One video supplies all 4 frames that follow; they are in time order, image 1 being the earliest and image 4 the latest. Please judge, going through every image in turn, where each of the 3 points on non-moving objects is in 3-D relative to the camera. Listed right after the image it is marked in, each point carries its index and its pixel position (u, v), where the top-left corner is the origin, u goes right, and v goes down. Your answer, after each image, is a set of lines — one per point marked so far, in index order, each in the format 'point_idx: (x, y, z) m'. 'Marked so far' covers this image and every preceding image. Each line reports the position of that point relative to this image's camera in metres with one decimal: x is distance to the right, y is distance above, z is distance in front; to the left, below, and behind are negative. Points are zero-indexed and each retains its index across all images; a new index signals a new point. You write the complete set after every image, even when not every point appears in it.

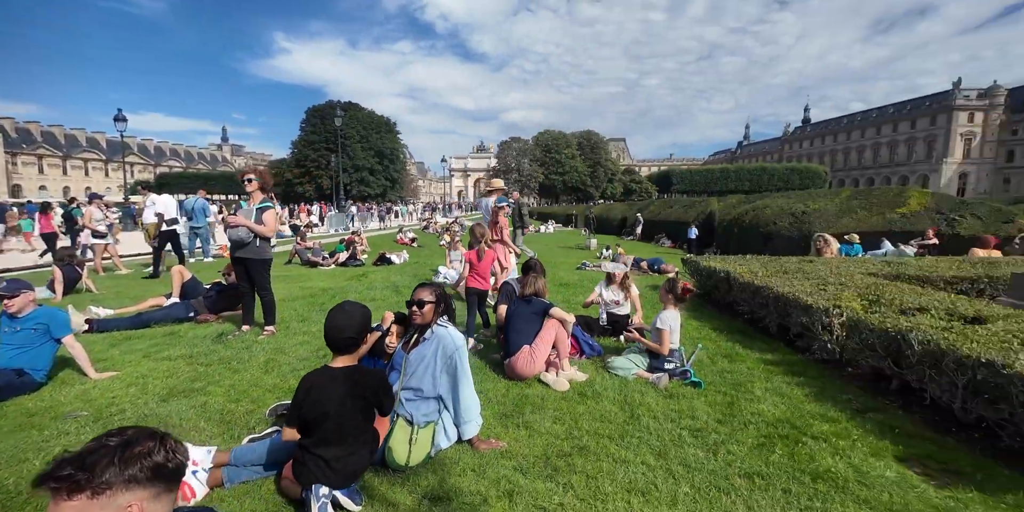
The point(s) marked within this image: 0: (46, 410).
0: (-3.9, -1.3, +3.9) m
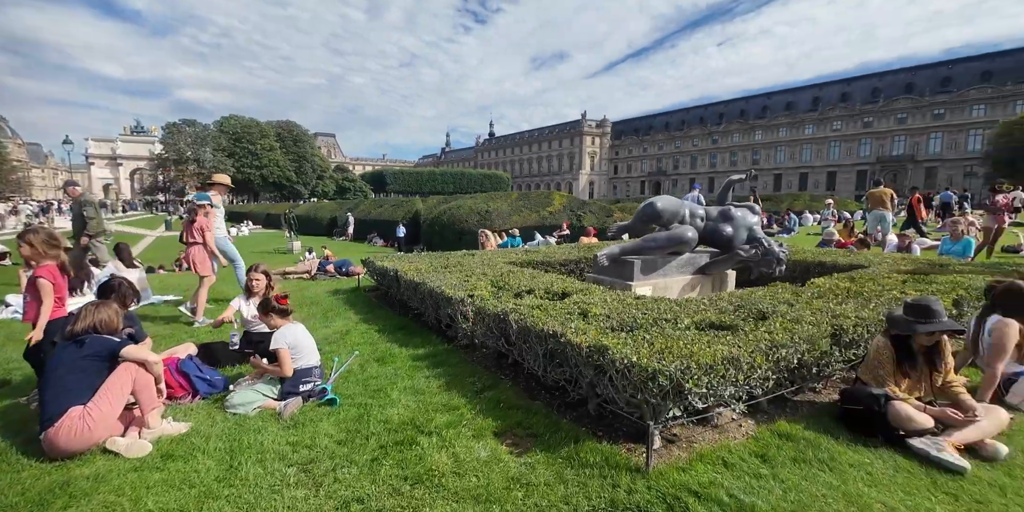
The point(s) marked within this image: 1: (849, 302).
0: (-6.0, -1.7, +0.4) m
1: (+3.3, -0.4, +4.5) m
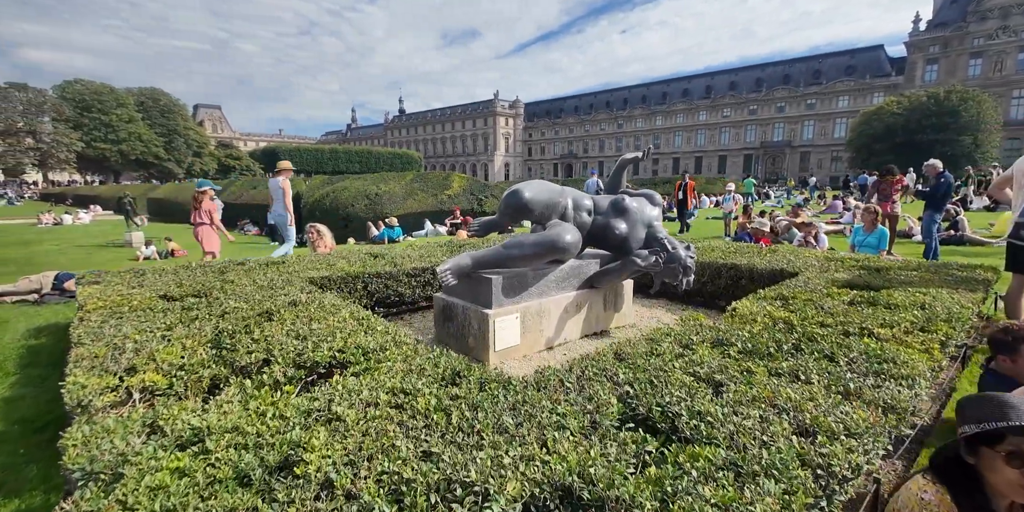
0: (-6.7, -2.3, -3.1) m
1: (+1.6, -0.6, +2.5) m
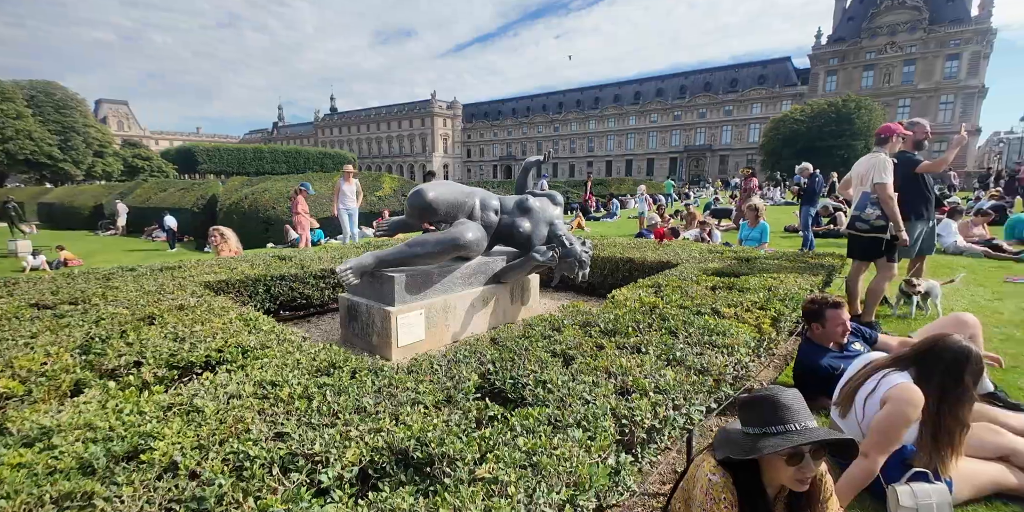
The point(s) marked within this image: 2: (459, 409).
0: (-6.6, -2.4, -3.7) m
1: (+0.9, -0.6, +2.9) m
2: (-0.2, -0.7, +2.1) m
